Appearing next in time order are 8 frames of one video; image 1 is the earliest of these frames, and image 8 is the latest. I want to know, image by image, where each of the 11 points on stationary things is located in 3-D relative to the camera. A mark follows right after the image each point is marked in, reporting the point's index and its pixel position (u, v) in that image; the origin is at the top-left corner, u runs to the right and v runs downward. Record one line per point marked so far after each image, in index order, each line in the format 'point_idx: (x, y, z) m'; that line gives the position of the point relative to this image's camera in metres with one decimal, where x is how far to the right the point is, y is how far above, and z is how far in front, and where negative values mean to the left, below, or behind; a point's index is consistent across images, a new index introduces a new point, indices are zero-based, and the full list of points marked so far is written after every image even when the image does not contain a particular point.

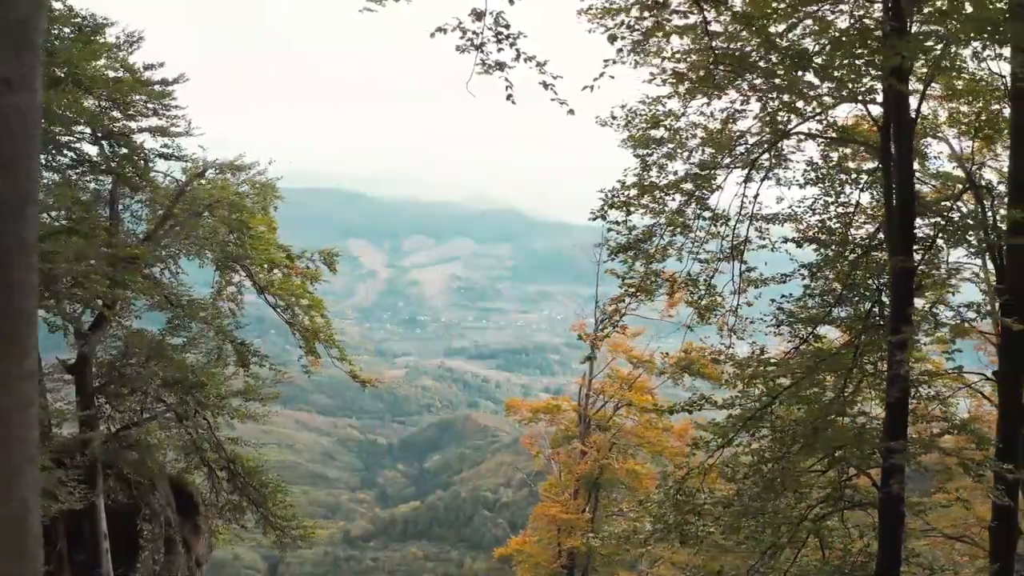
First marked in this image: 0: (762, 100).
0: (+5.3, +4.0, +6.3) m
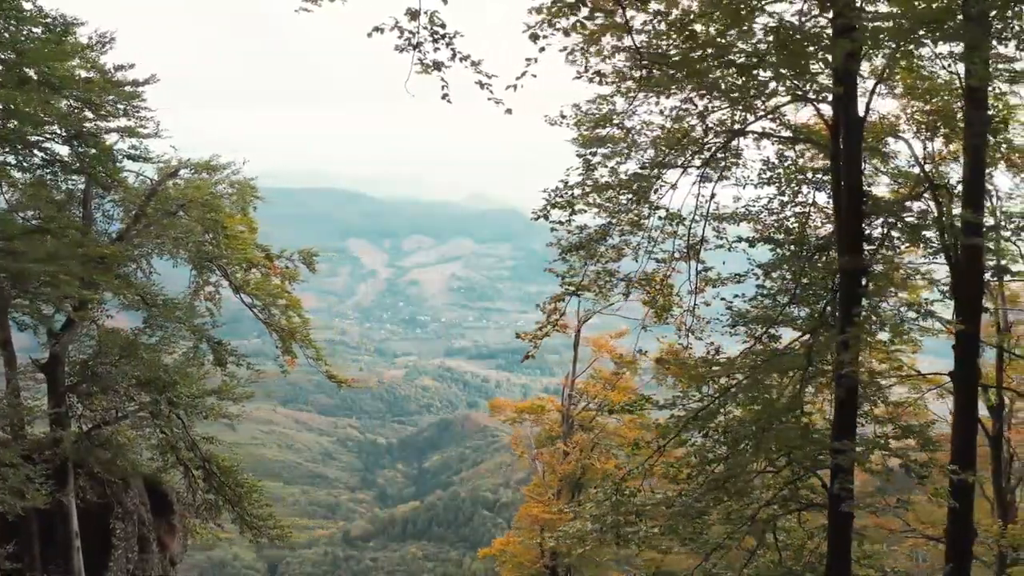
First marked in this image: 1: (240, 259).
0: (+4.3, +4.1, +6.3) m
1: (-11.0, +1.2, +11.9) m
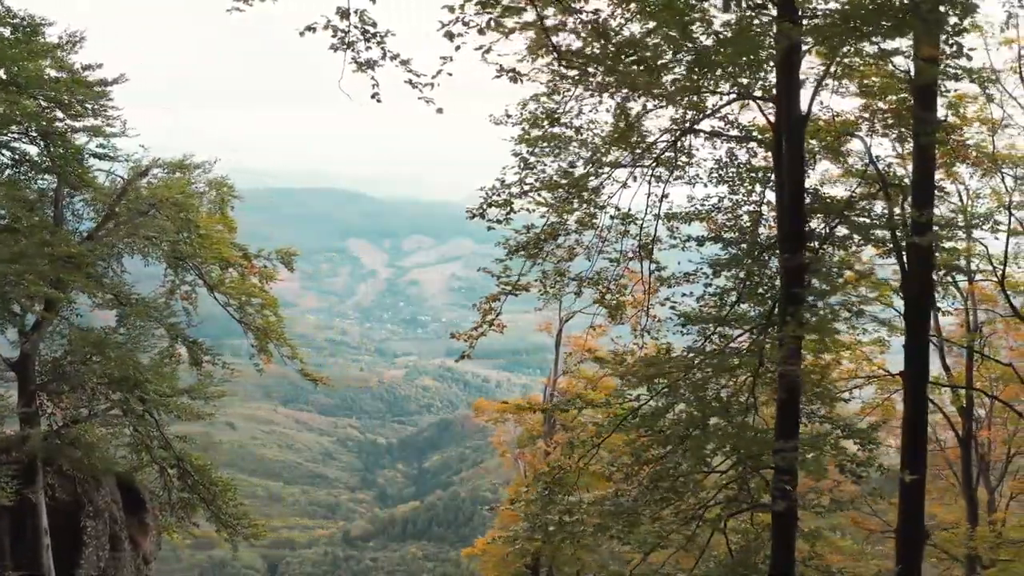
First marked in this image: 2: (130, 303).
0: (+3.2, +4.1, +6.3) m
1: (-12.1, +1.2, +12.0) m
2: (-14.6, -0.6, +11.1) m
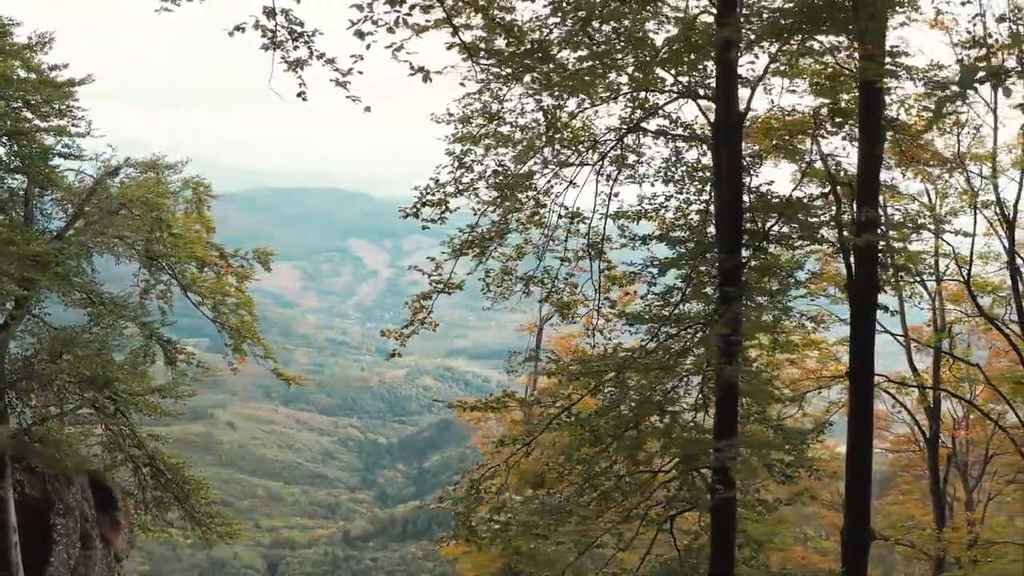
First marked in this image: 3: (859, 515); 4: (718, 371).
0: (+2.0, +4.1, +6.3) m
1: (-13.3, +1.2, +12.0) m
2: (-15.7, -0.5, +11.1) m
3: (+7.4, -4.8, +6.2) m
4: (+3.8, -1.5, +5.3) m
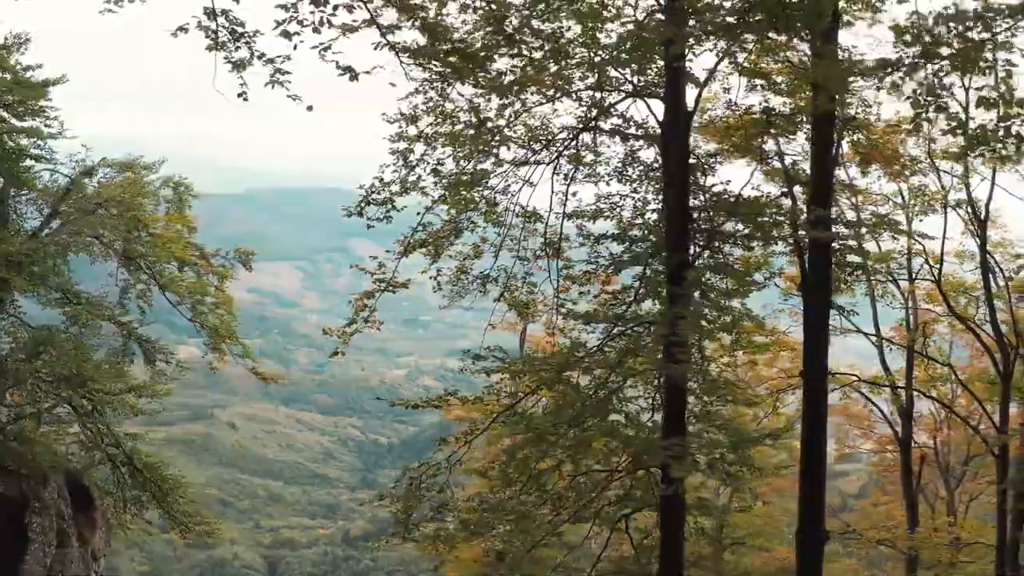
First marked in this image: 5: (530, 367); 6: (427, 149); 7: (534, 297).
0: (+1.1, +4.1, +6.3) m
1: (-14.2, +1.3, +12.1) m
2: (-16.7, -0.5, +11.2) m
3: (+6.4, -4.8, +6.2) m
4: (+2.8, -1.5, +5.3) m
5: (+0.4, -1.5, +5.5) m
6: (-1.7, +2.8, +5.8) m
7: (+0.5, -0.2, +6.8) m
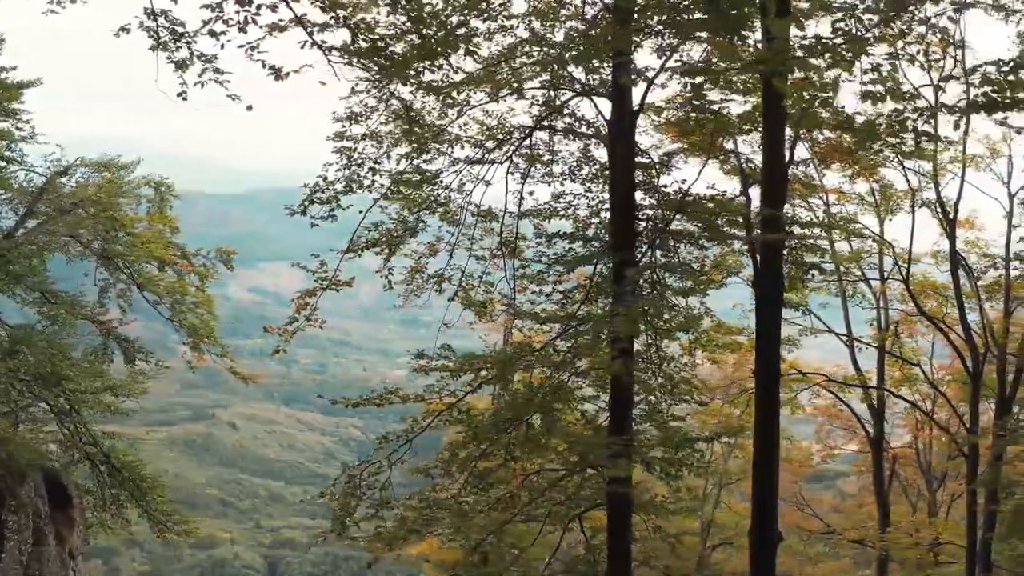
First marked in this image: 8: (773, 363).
0: (+0.1, +4.1, +6.3) m
1: (-15.2, +1.3, +12.1) m
2: (-17.7, -0.5, +11.3) m
3: (+5.4, -4.8, +6.2) m
4: (+1.8, -1.4, +5.3) m
5: (-0.6, -1.5, +5.5) m
6: (-2.7, +2.8, +5.8) m
7: (-0.5, -0.2, +6.8) m
8: (+5.5, -1.6, +6.1) m
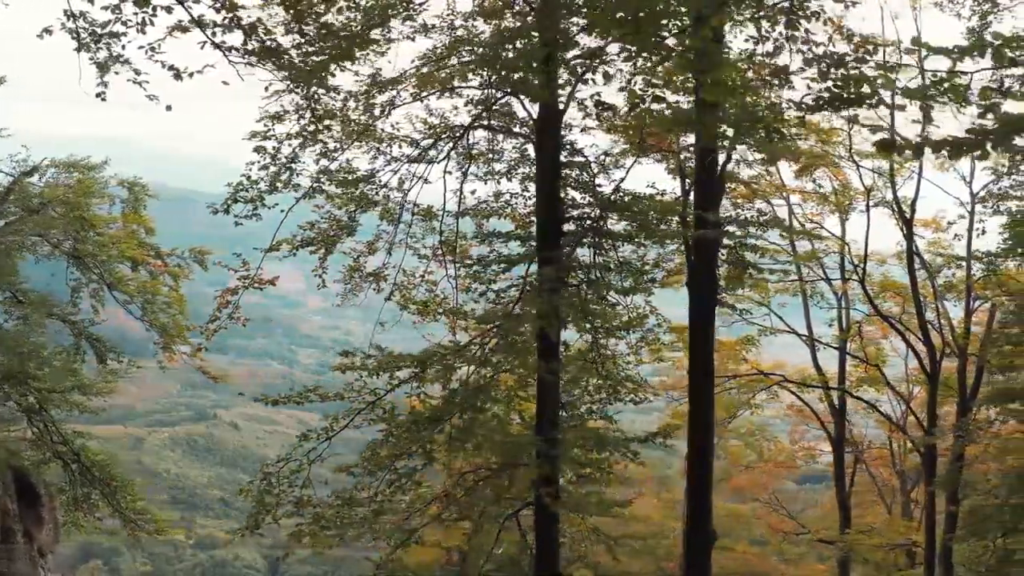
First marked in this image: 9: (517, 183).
0: (-1.3, +4.2, +6.3) m
1: (-16.6, +1.3, +12.2) m
2: (-19.0, -0.5, +11.4) m
3: (+4.0, -4.8, +6.2) m
4: (+0.4, -1.4, +5.4) m
5: (-2.0, -1.4, +5.5) m
6: (-4.1, +2.8, +5.9) m
7: (-1.9, -0.2, +6.9) m
8: (+4.1, -1.6, +6.1) m
9: (+0.3, +2.4, +6.7) m
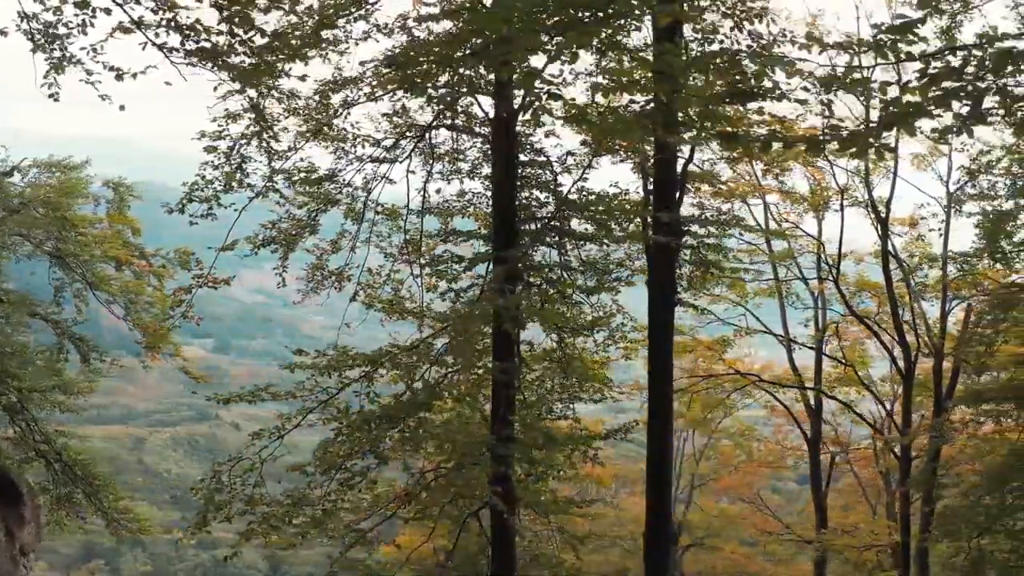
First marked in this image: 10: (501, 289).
0: (-2.2, +4.2, +6.4) m
1: (-17.4, +1.3, +12.3) m
2: (-19.9, -0.5, +11.4) m
3: (+3.1, -4.7, +6.1) m
4: (-0.4, -1.4, +5.4) m
5: (-2.9, -1.4, +5.6) m
6: (-4.9, +2.8, +5.9) m
7: (-2.7, -0.1, +6.9) m
8: (+3.3, -1.6, +6.1) m
9: (-0.6, +2.4, +6.7) m
10: (-0.2, -0.1, +5.6) m
